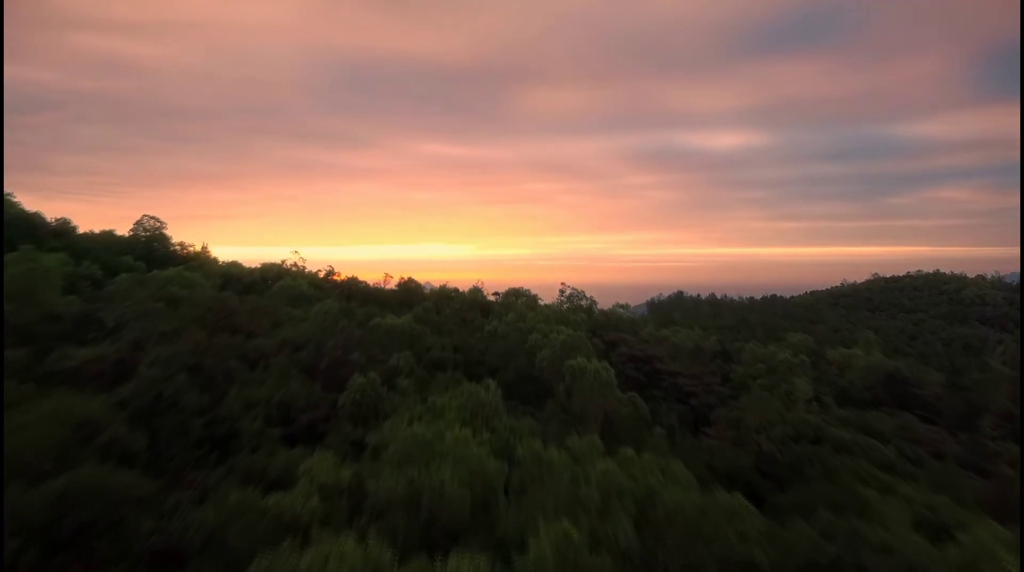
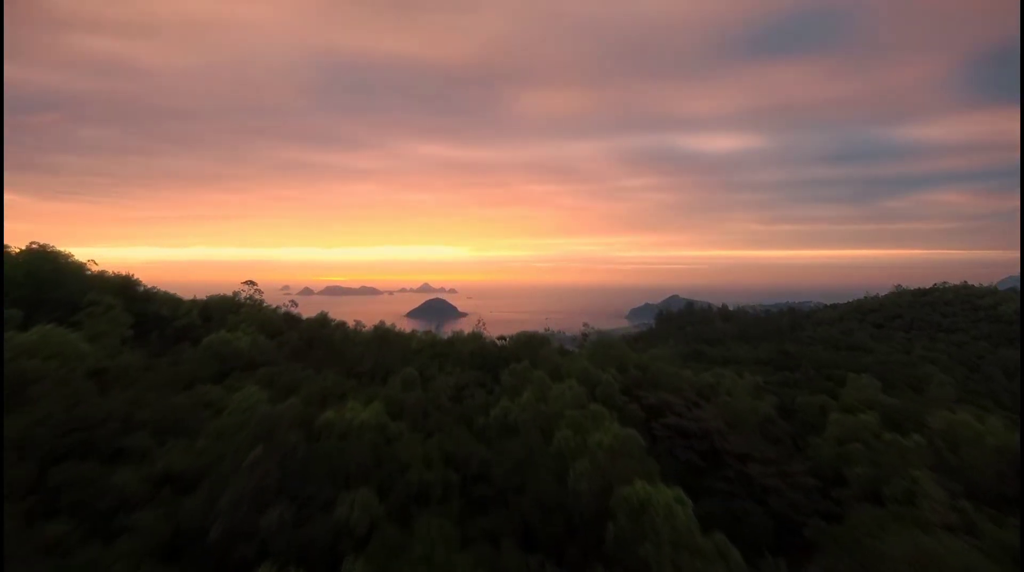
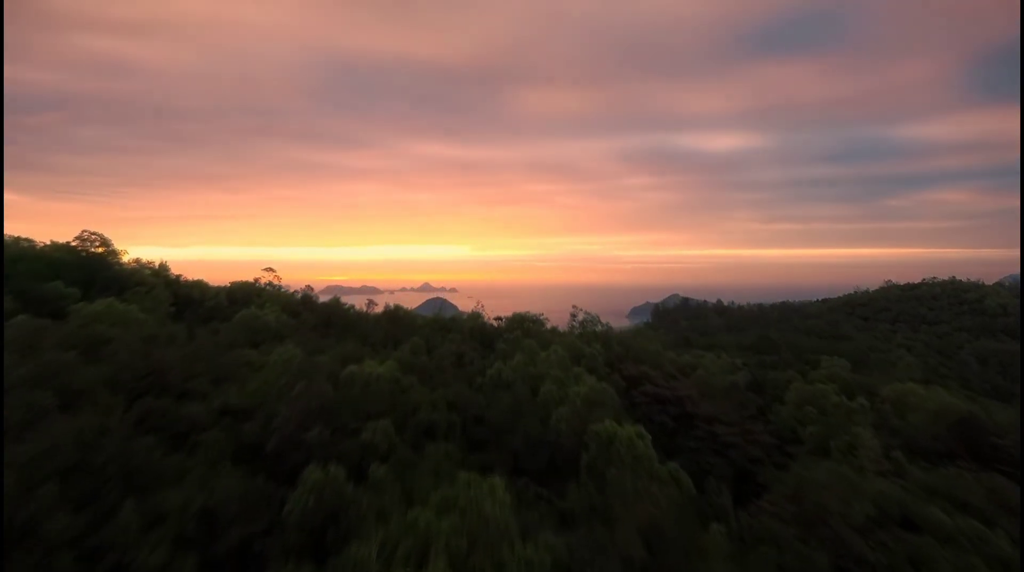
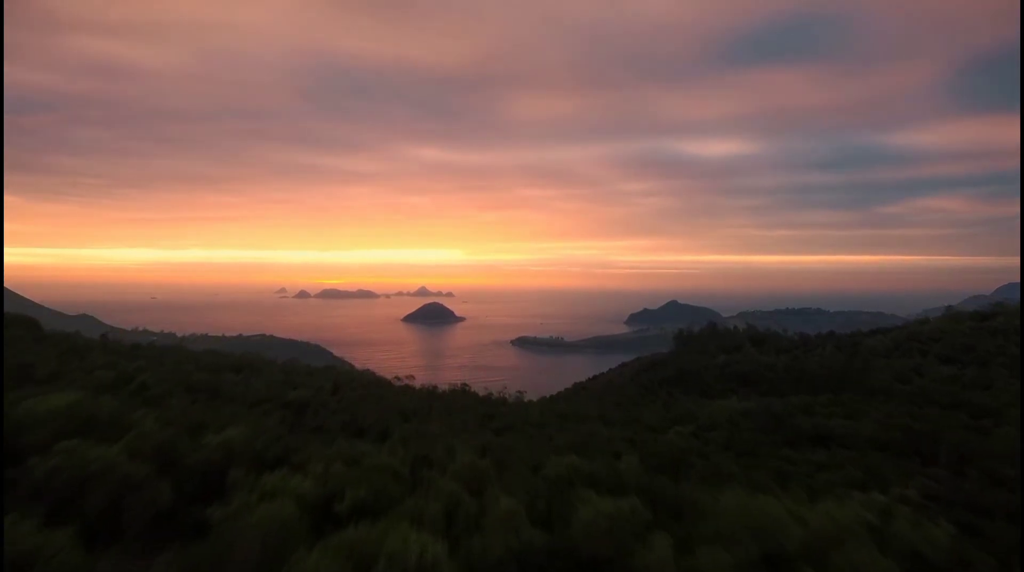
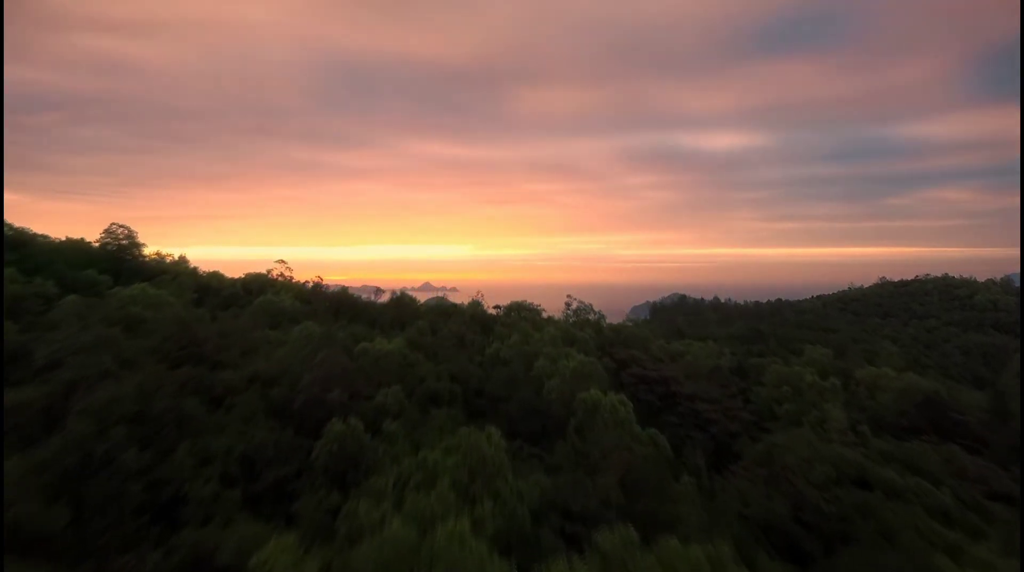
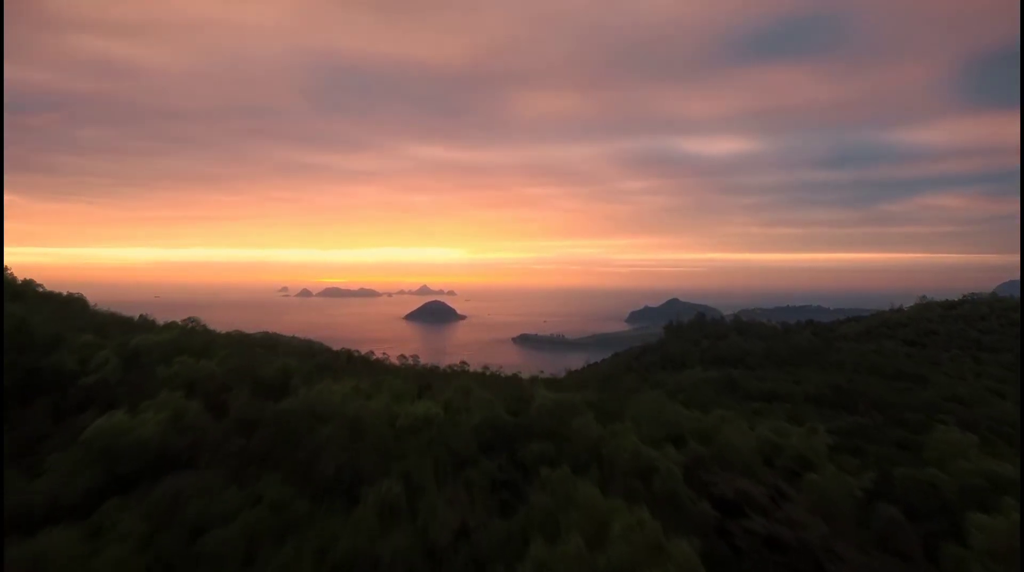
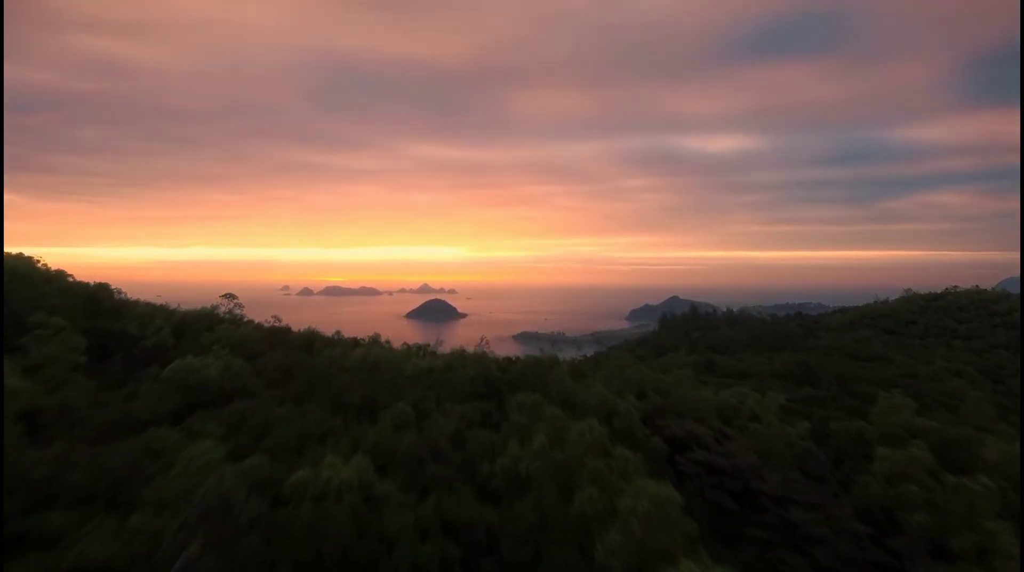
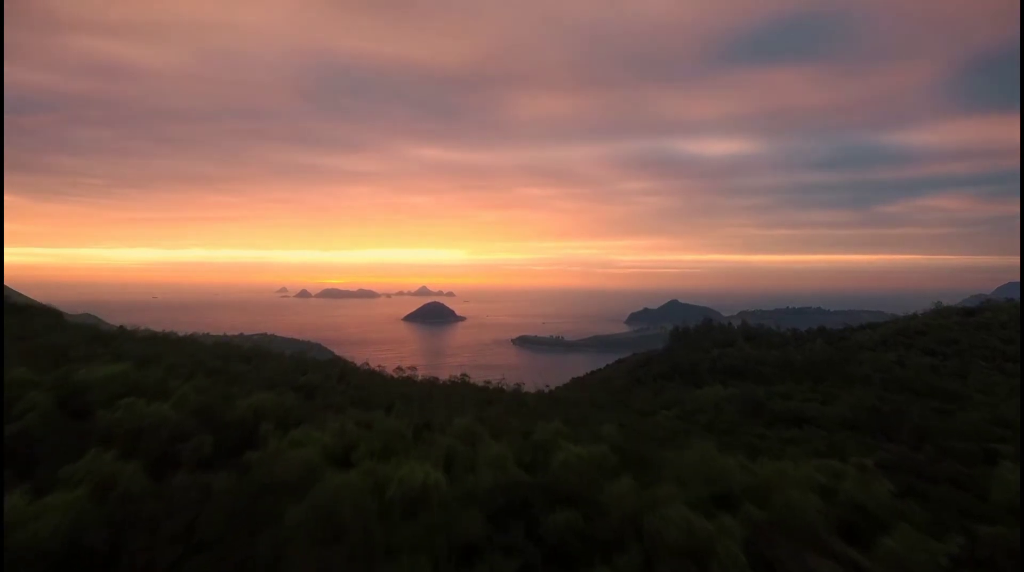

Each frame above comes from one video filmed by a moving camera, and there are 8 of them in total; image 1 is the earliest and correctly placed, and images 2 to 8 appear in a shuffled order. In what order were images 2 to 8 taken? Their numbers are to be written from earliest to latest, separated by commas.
5, 3, 2, 7, 6, 8, 4
